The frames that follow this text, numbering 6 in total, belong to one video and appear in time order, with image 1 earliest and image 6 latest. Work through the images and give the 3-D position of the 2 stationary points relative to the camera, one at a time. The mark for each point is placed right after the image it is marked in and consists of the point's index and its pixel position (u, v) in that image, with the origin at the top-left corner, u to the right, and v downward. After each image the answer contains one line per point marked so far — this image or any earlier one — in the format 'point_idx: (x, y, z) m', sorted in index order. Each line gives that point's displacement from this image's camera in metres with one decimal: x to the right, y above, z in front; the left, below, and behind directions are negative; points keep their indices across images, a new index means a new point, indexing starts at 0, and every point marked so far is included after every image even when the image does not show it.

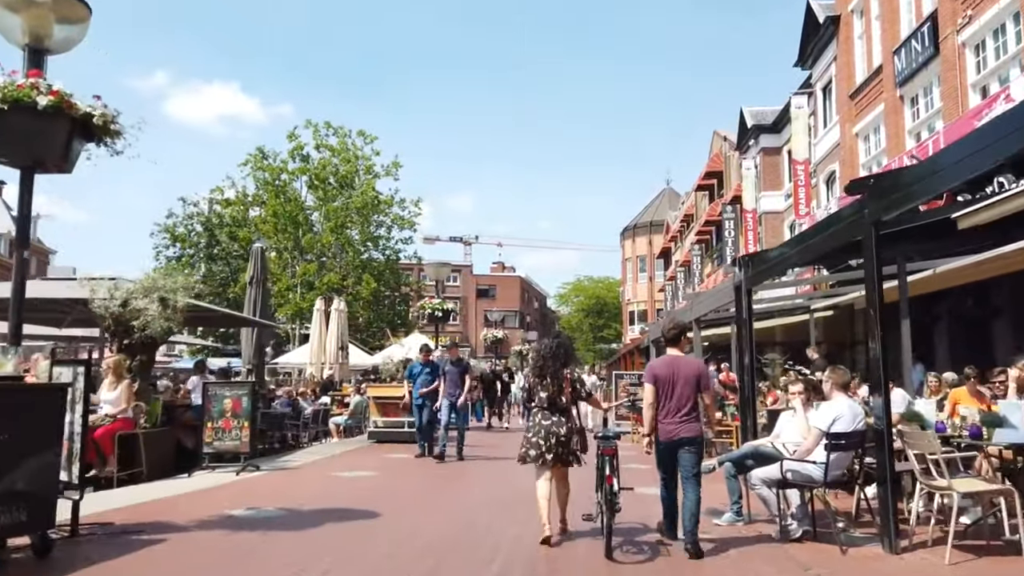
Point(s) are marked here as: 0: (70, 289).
0: (-6.4, 0.0, +10.8) m
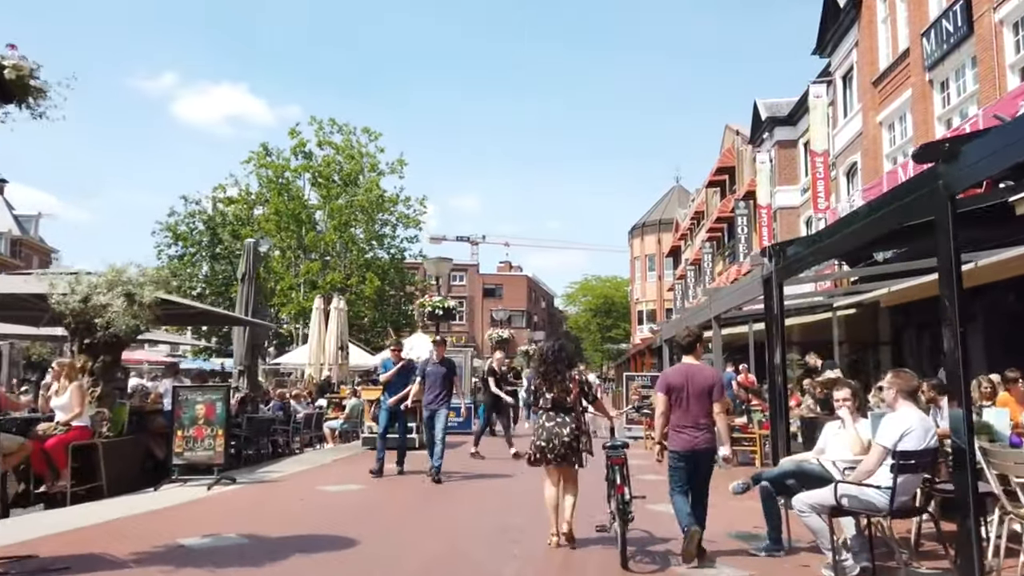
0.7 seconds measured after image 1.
0: (-6.3, +0.1, +9.8) m
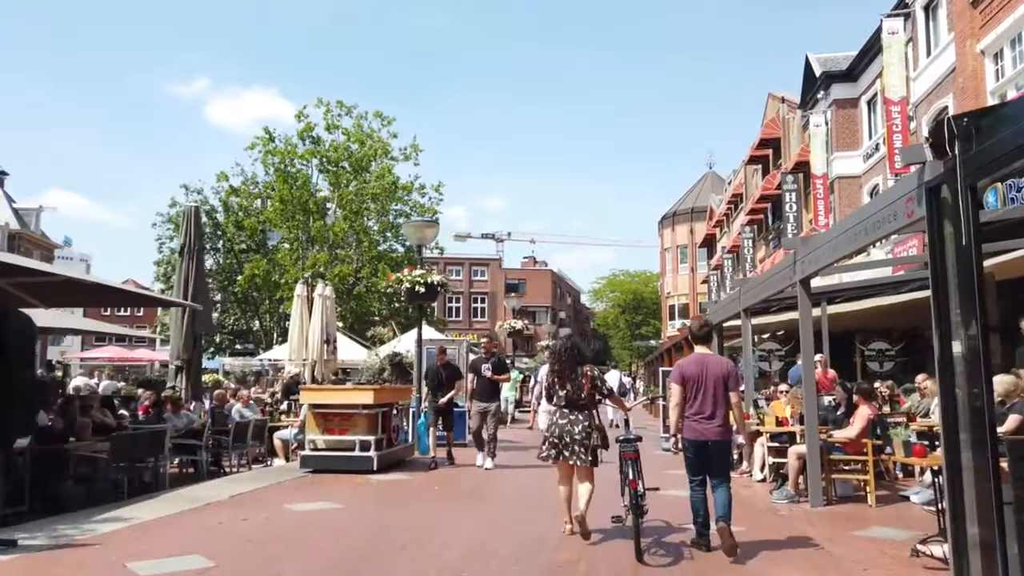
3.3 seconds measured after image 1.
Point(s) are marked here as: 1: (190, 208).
0: (-6.6, +0.6, +5.9) m
1: (-6.9, +1.7, +16.1) m
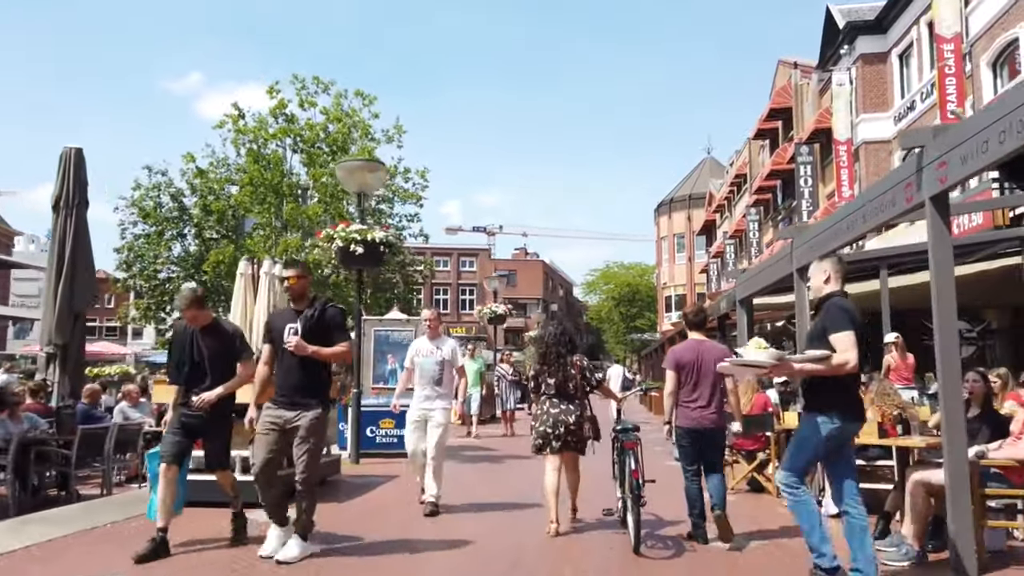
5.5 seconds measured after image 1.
0: (-7.0, +1.1, +2.4) m
1: (-7.4, +2.3, +12.5) m
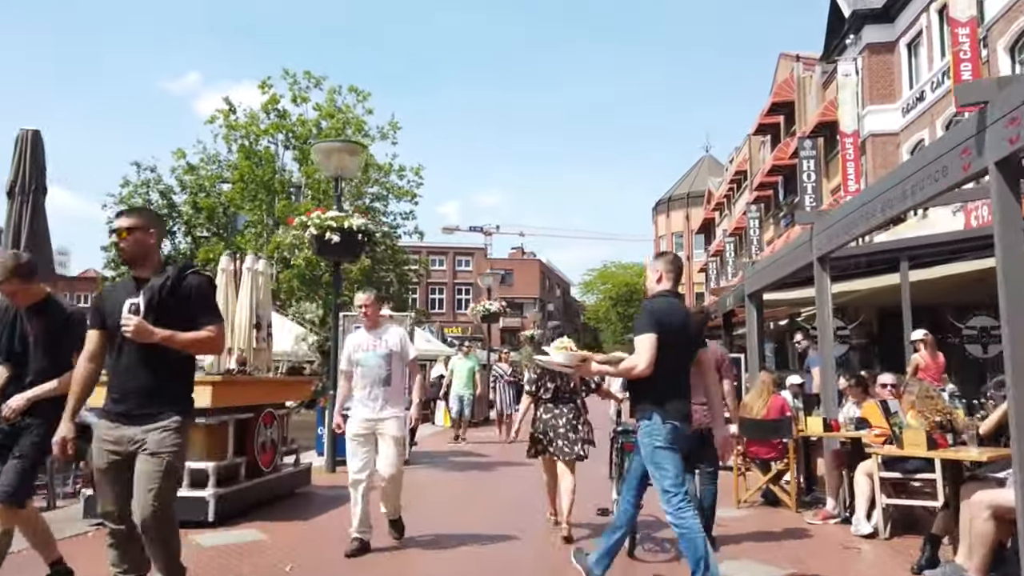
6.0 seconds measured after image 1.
0: (-7.1, +1.2, +1.5) m
1: (-7.5, +2.4, +11.6) m
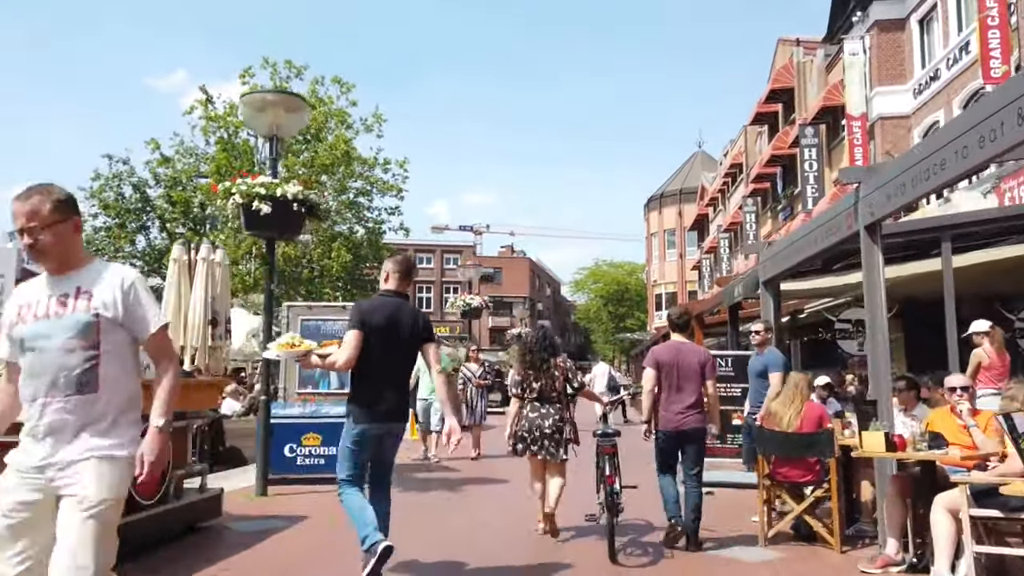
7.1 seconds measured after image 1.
0: (-7.3, +1.4, -0.3) m
1: (-7.9, +2.6, +9.9) m
